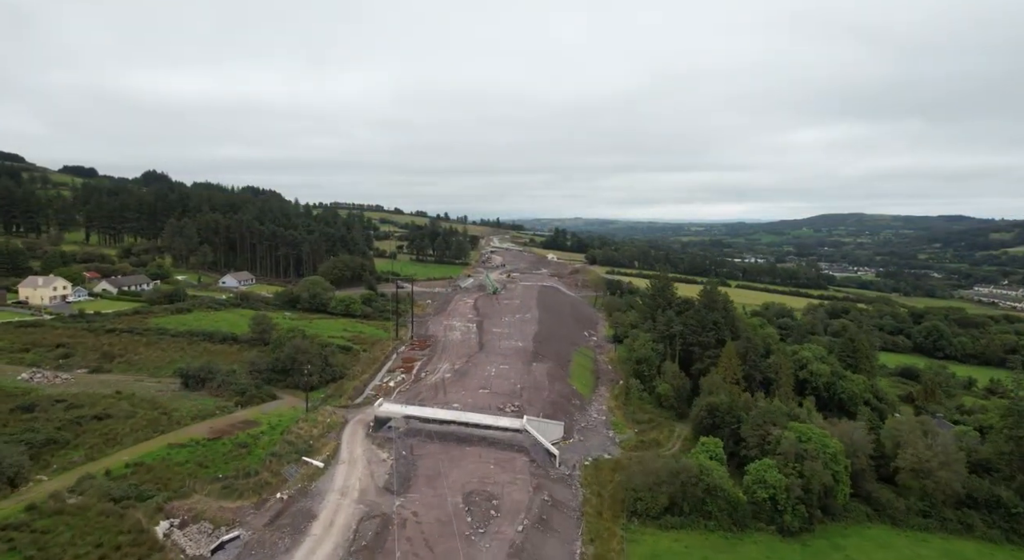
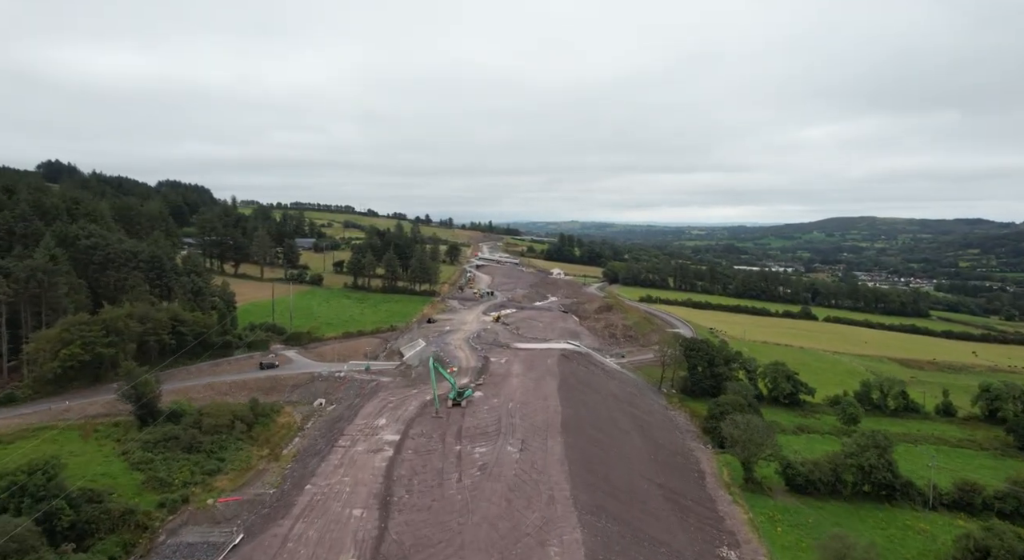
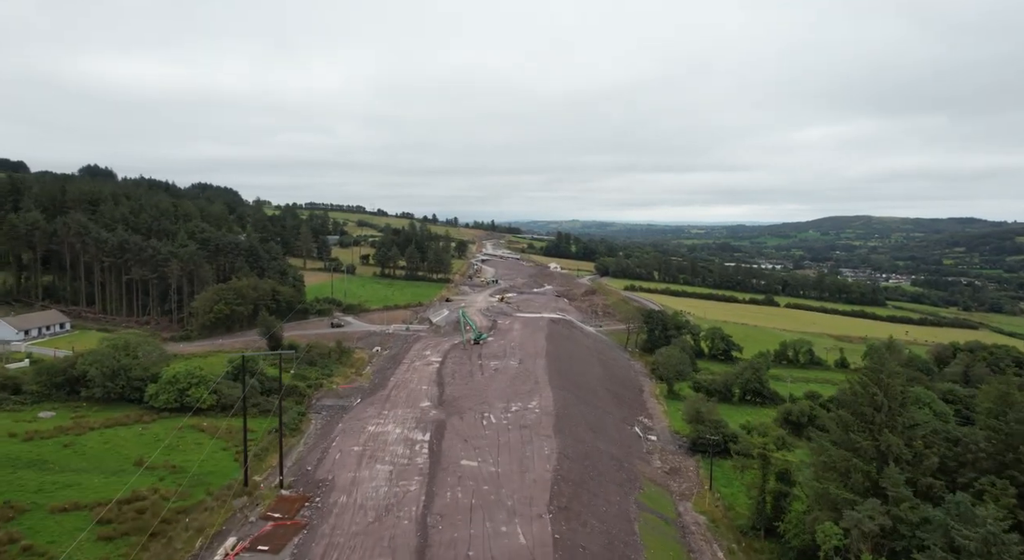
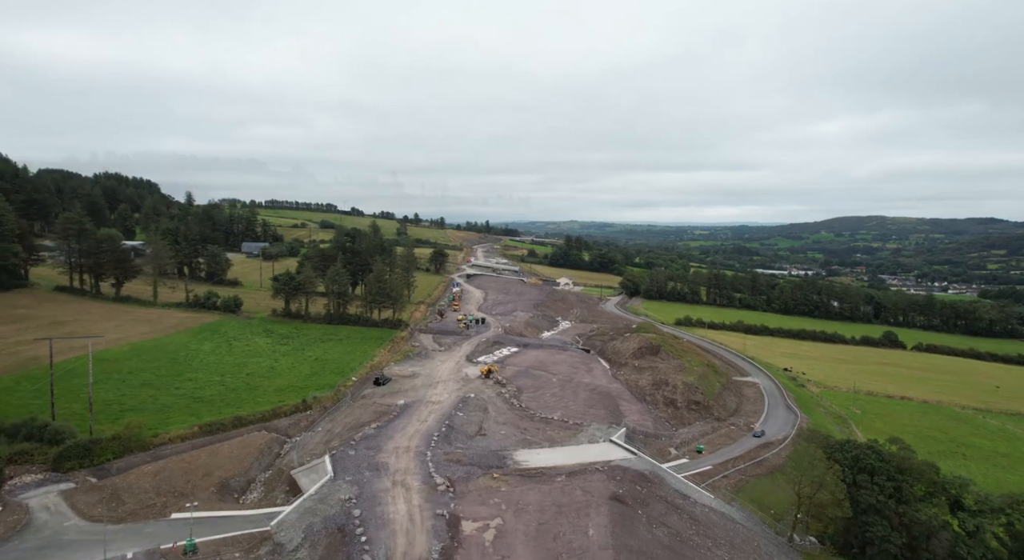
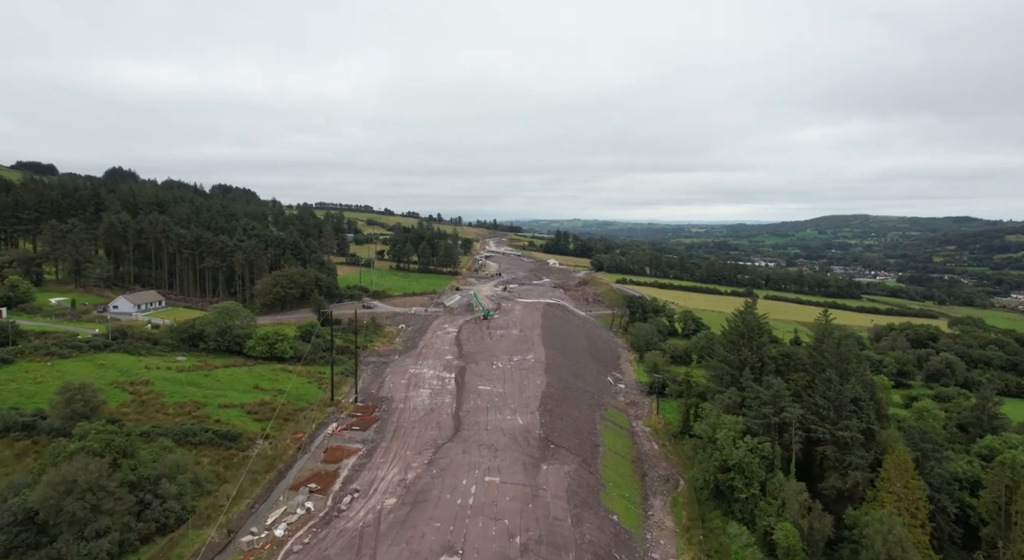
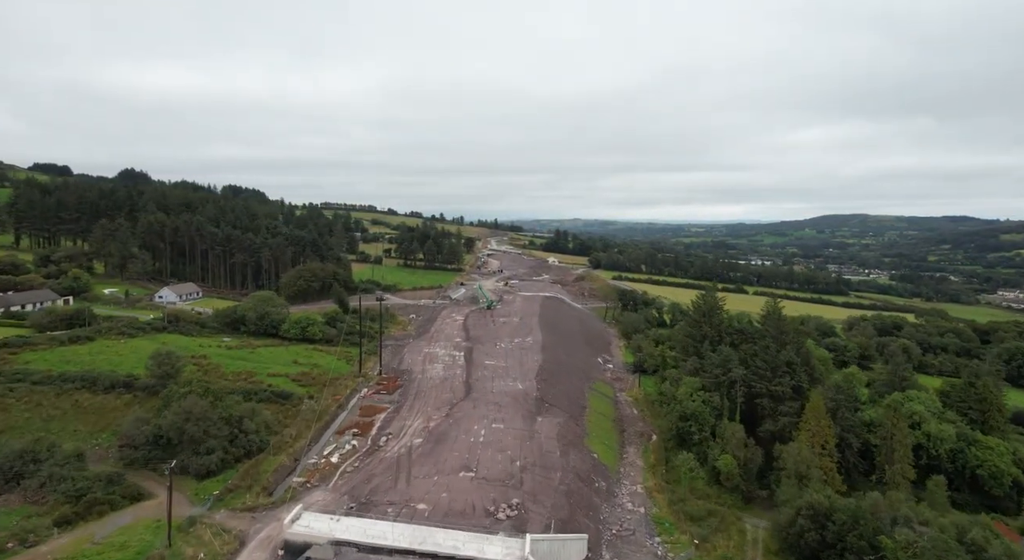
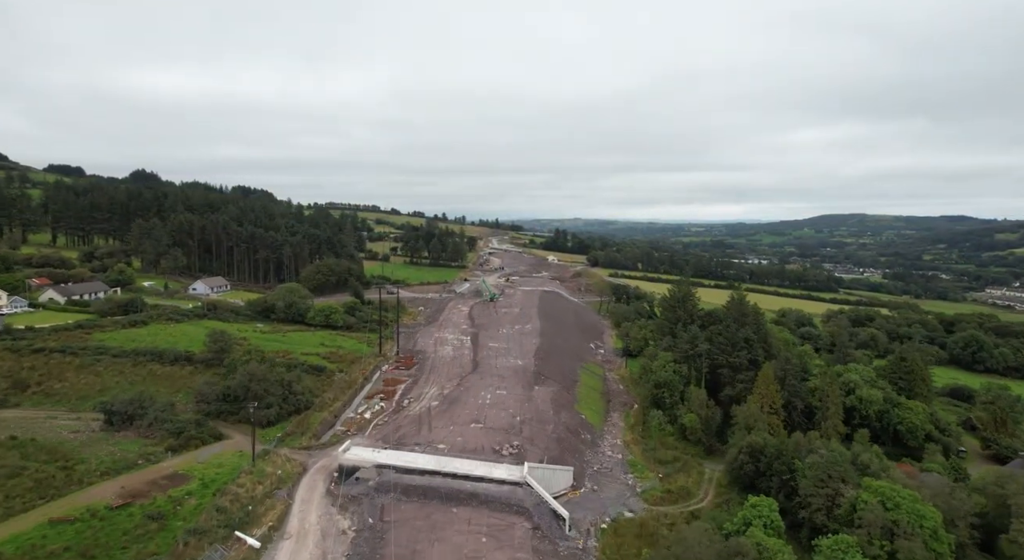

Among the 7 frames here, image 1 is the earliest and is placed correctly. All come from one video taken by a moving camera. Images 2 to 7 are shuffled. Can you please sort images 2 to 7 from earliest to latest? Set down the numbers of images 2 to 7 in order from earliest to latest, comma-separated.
7, 6, 5, 3, 2, 4
